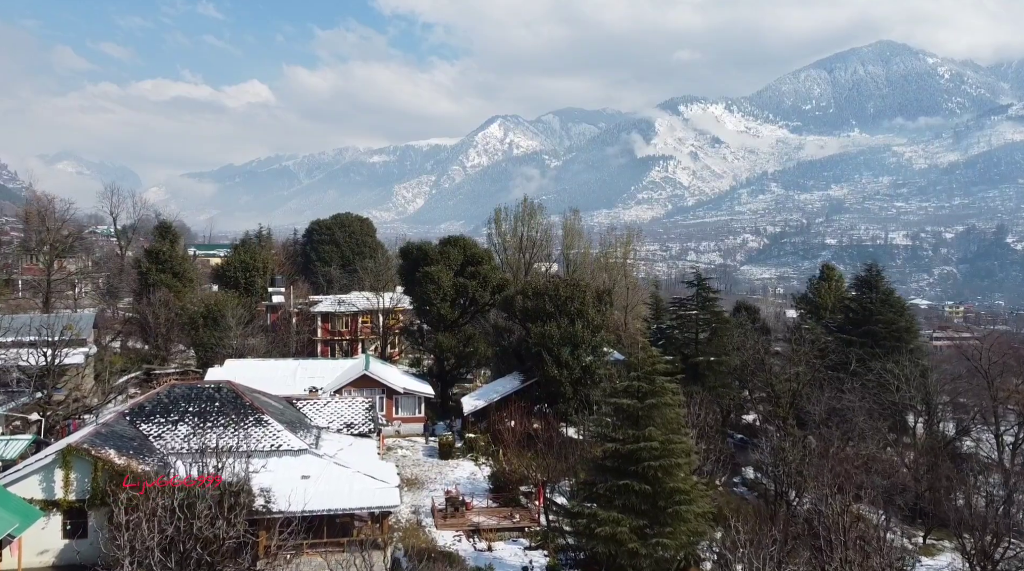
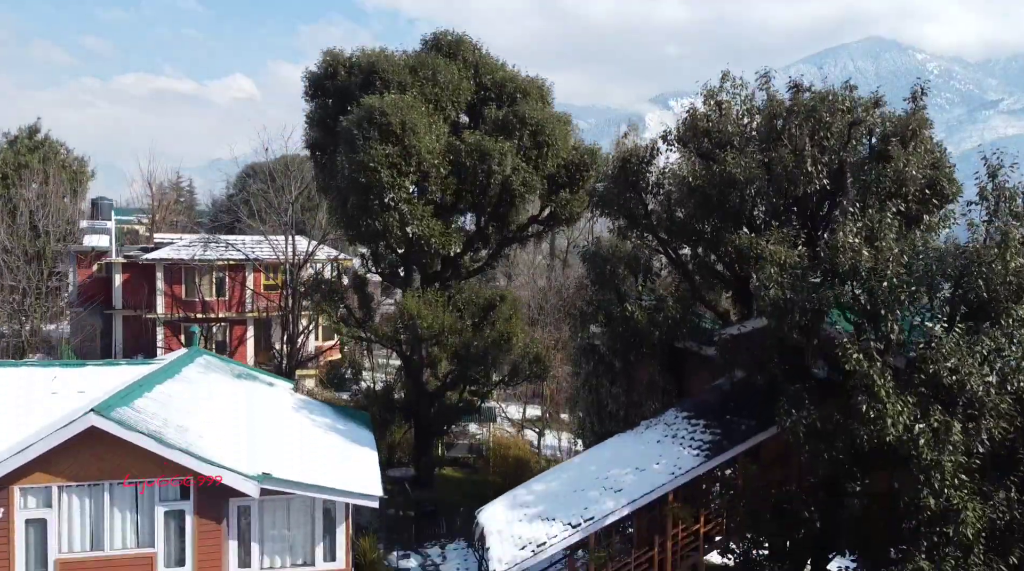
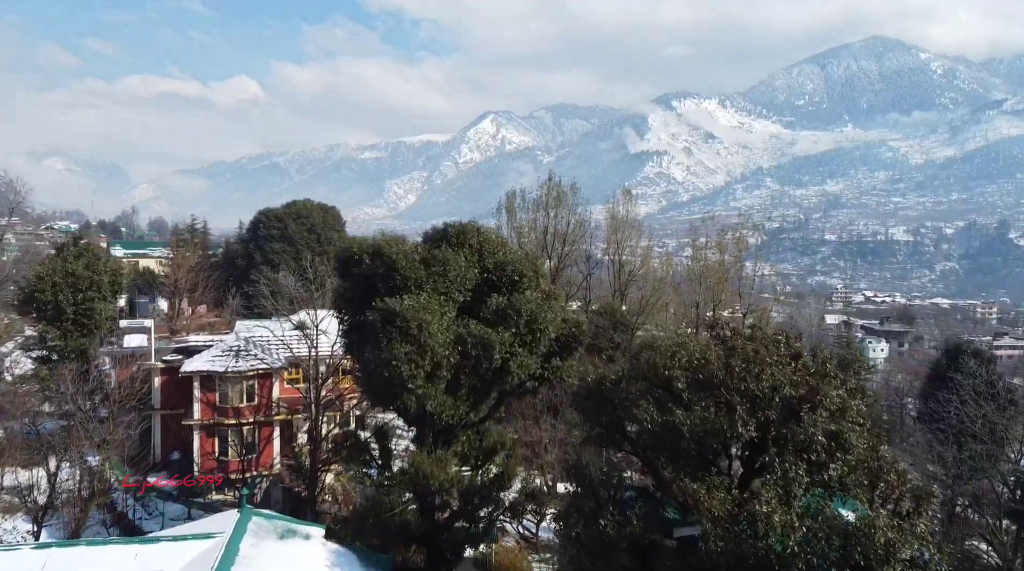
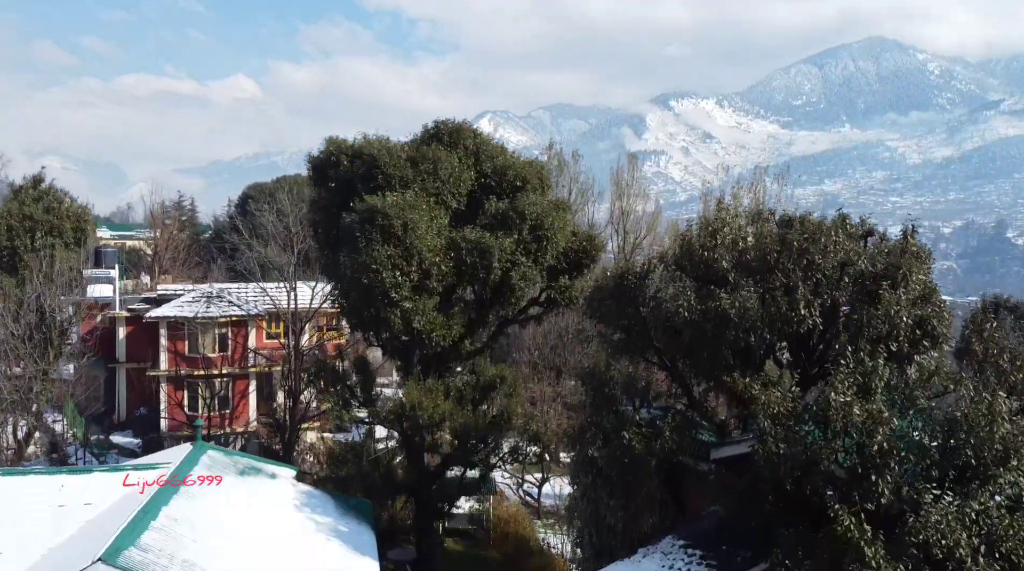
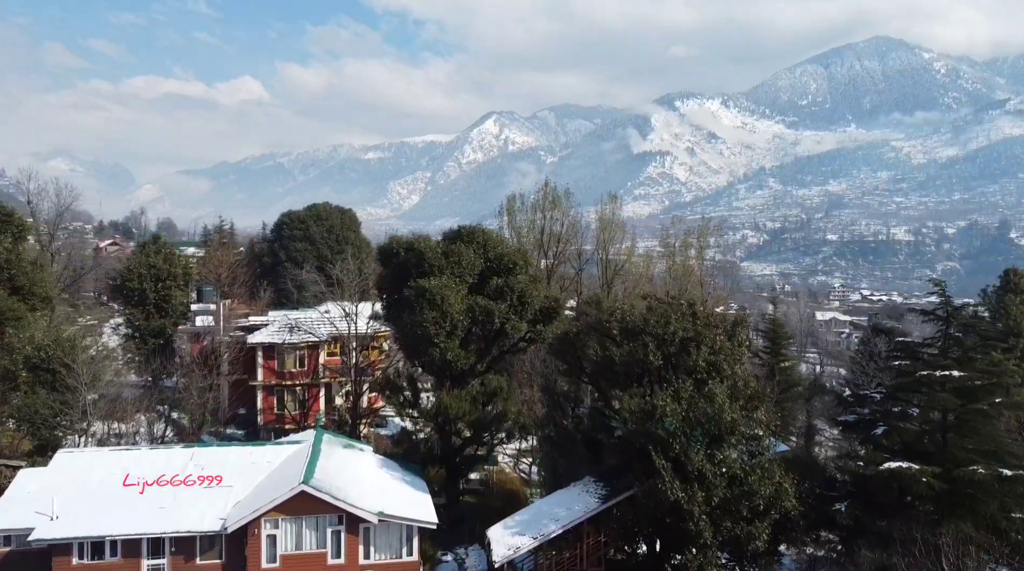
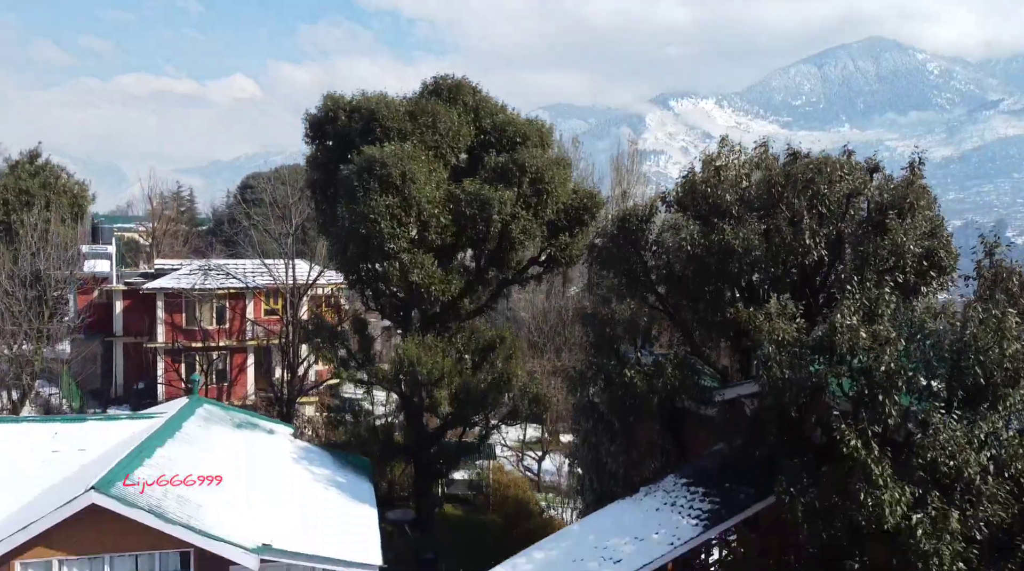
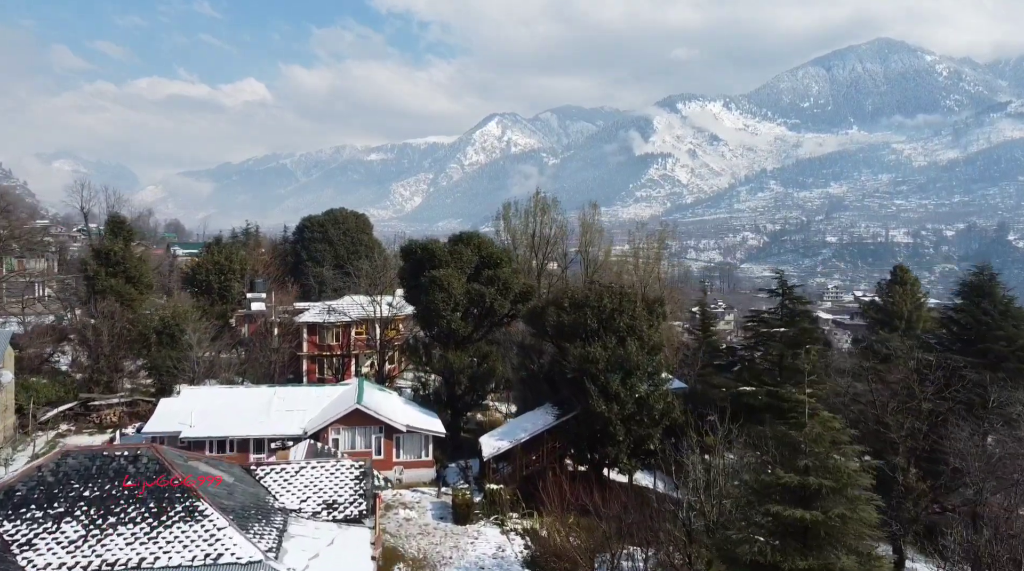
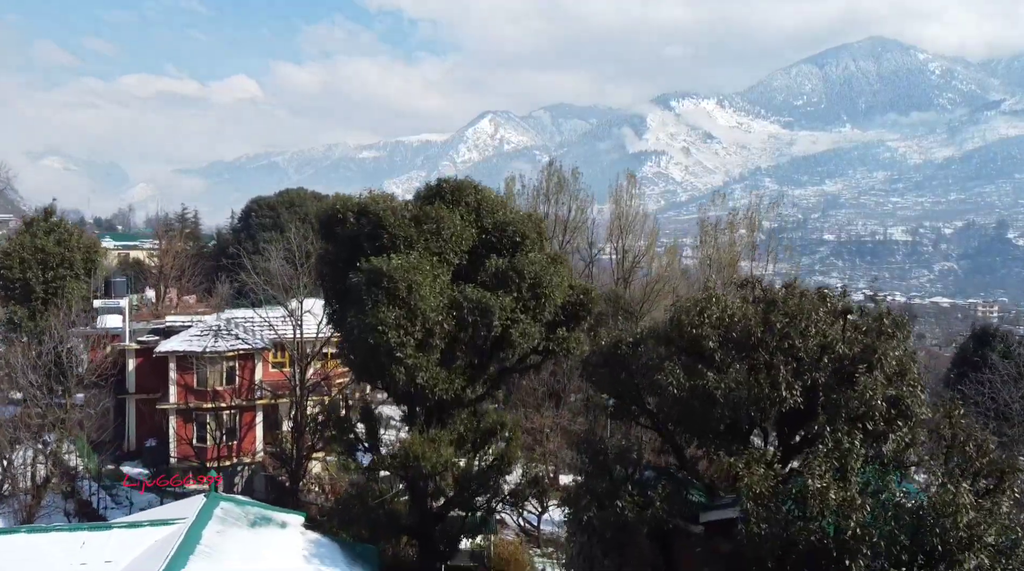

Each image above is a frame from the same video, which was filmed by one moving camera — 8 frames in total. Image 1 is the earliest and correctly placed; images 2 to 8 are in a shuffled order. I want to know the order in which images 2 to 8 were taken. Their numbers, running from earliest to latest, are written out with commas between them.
7, 5, 3, 8, 4, 6, 2
